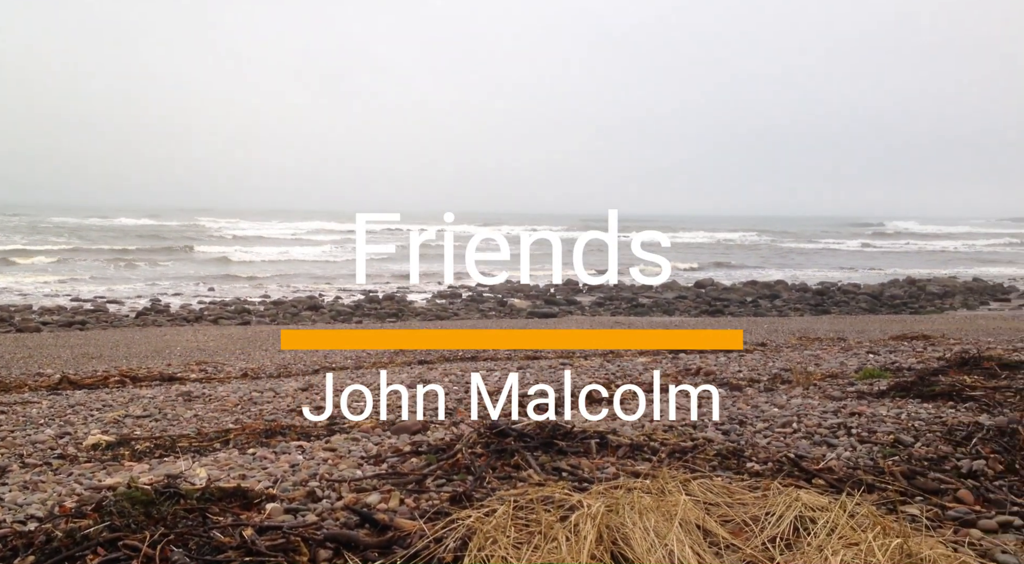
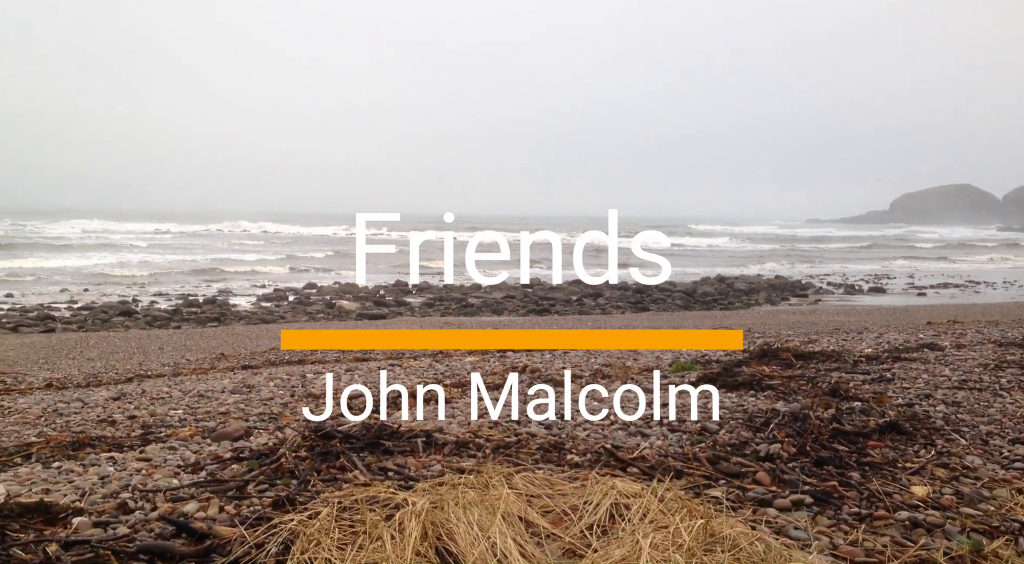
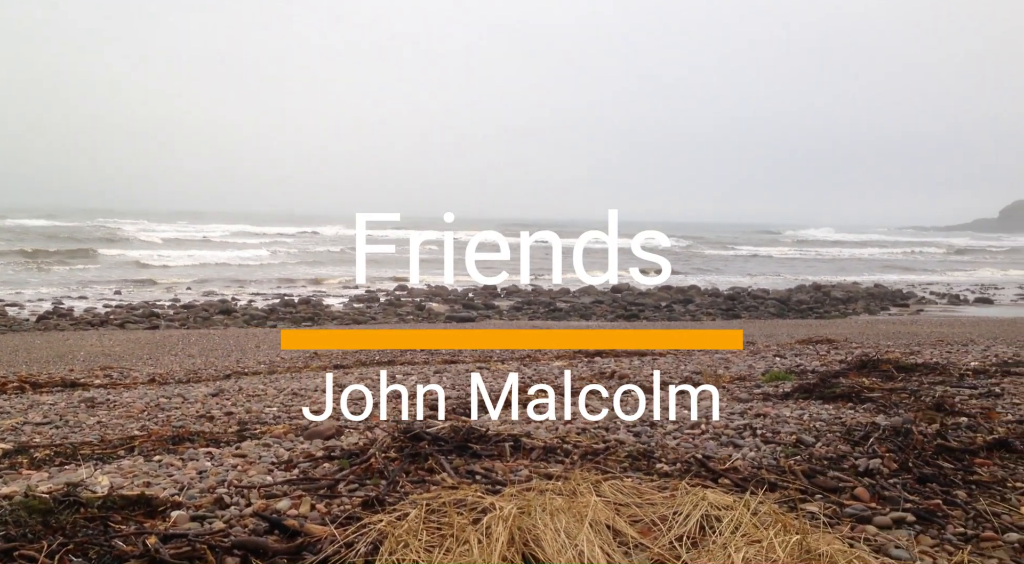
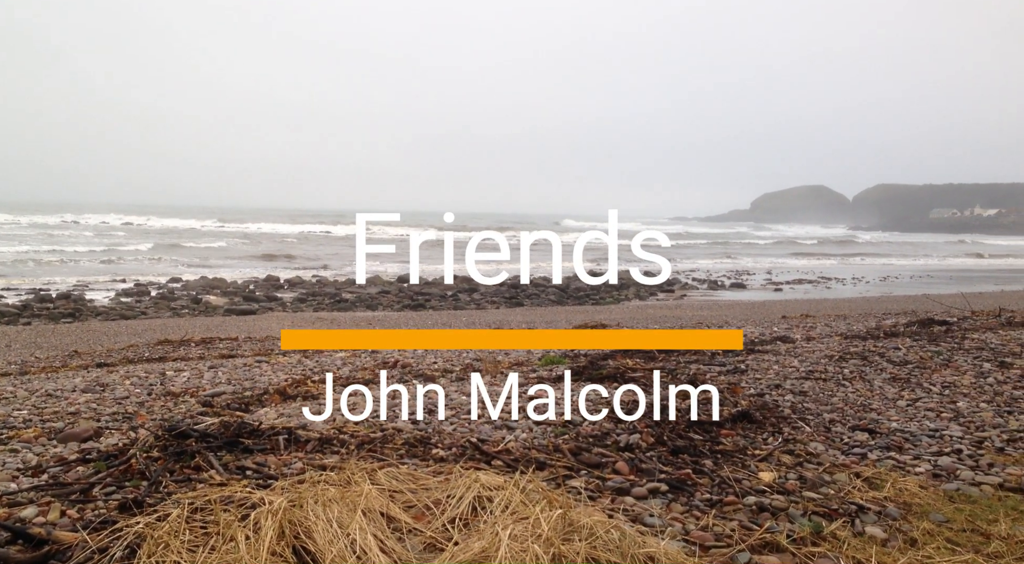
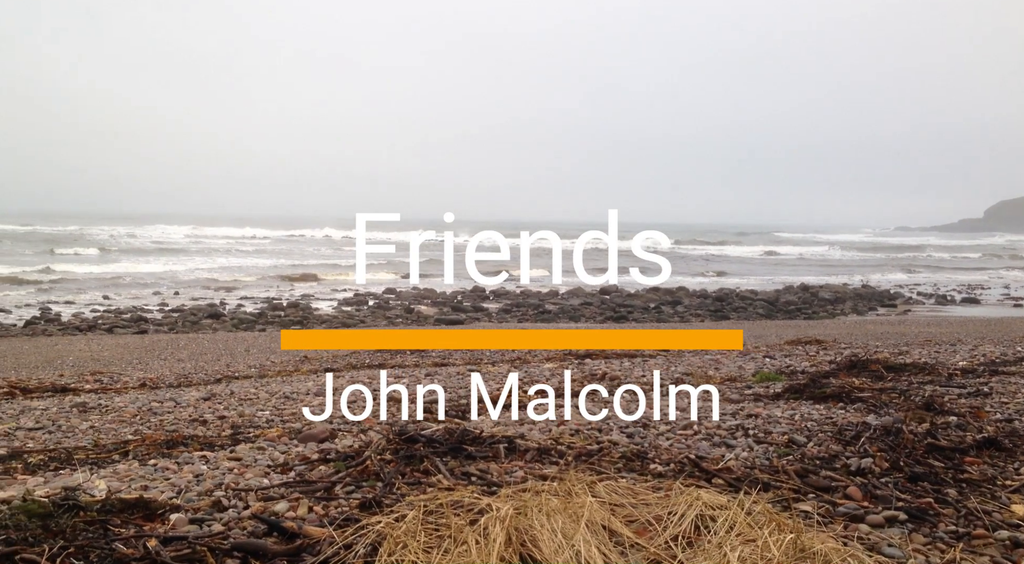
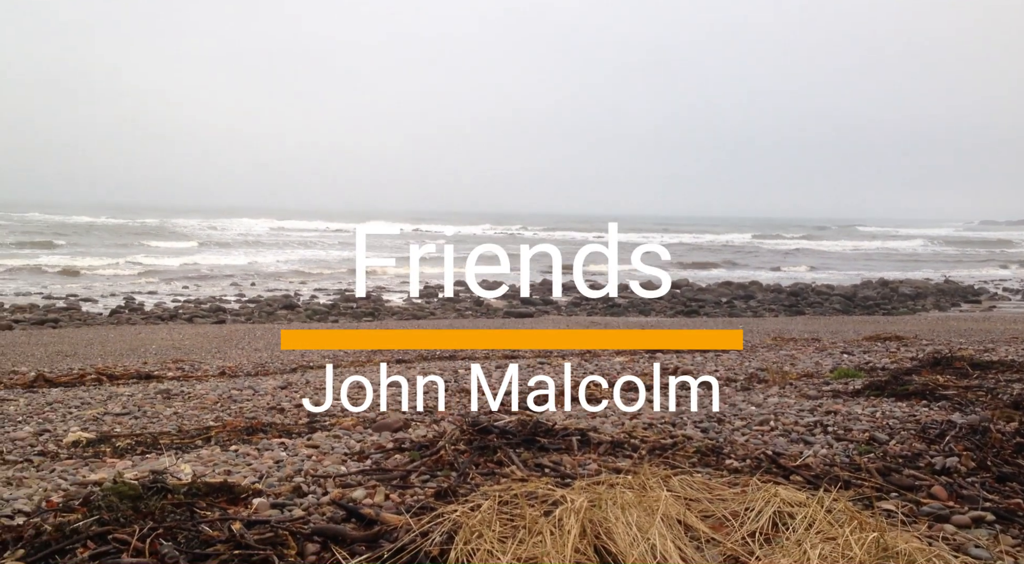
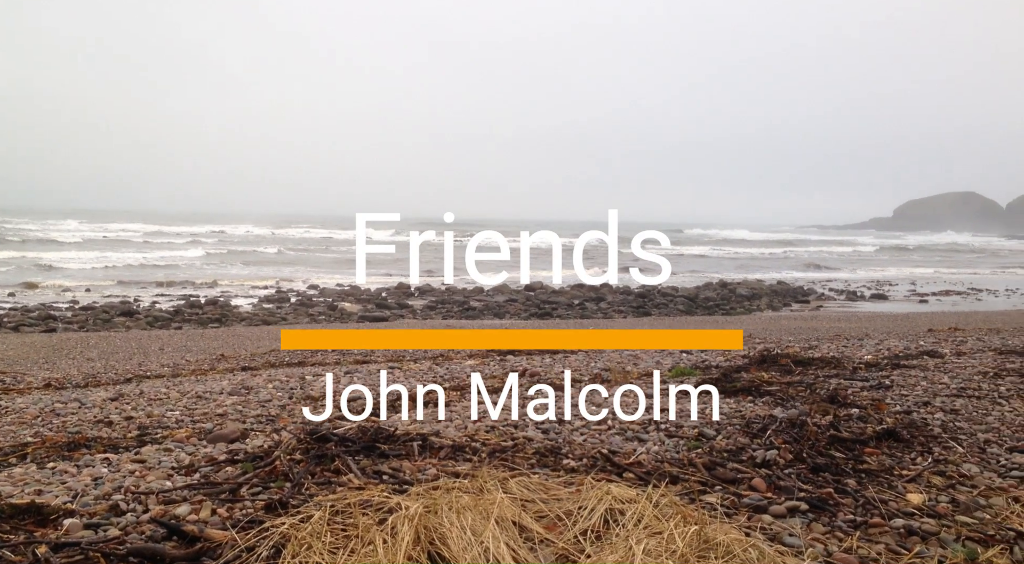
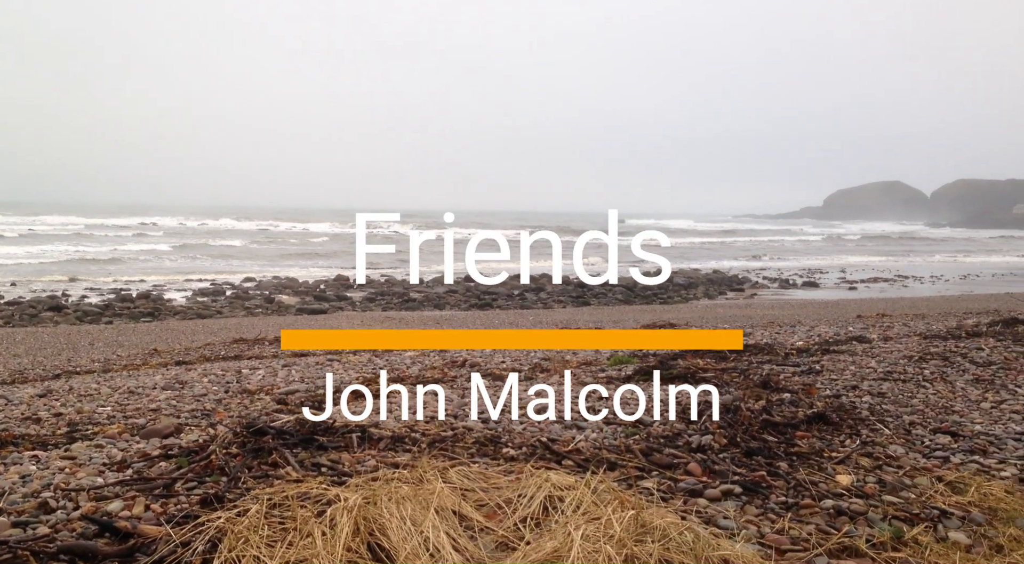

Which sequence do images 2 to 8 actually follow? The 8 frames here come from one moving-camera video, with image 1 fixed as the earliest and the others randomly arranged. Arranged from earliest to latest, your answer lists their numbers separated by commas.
3, 7, 8, 4, 2, 5, 6
